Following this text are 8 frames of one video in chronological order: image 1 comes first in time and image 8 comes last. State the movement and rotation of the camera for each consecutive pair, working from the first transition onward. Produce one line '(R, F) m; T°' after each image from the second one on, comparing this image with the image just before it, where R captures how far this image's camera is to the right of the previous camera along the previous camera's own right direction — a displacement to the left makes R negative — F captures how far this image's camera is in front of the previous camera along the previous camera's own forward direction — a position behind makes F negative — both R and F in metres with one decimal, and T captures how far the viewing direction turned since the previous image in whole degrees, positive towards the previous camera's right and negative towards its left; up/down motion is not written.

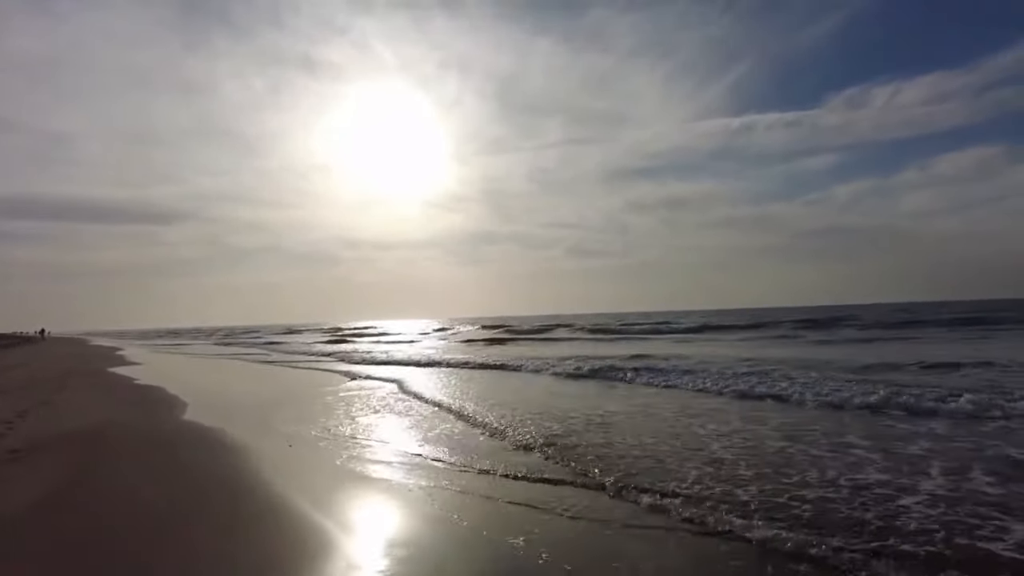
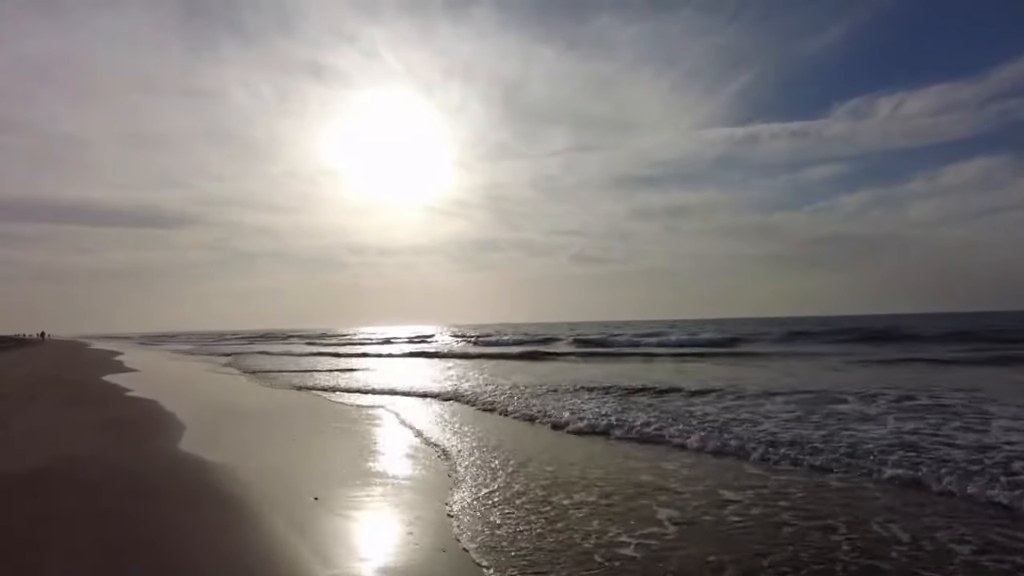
(-0.1, +0.3) m; 0°
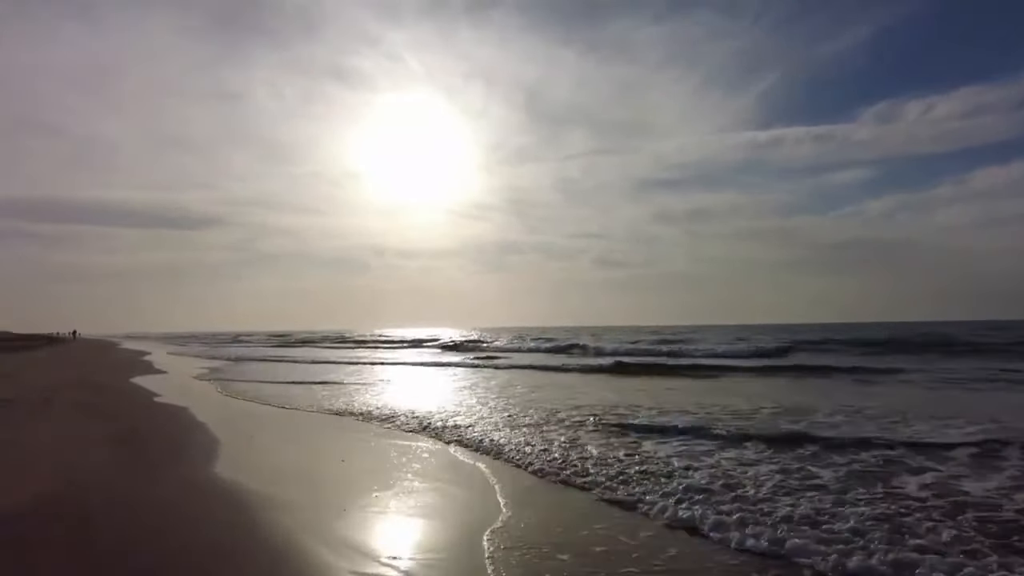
(-0.1, +0.3) m; -2°
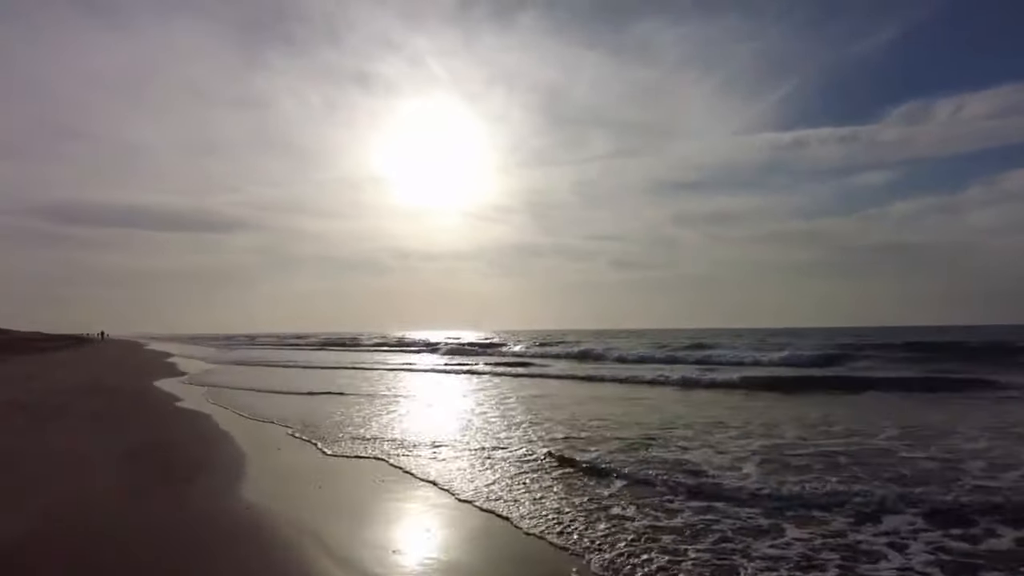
(-0.3, +0.7) m; -2°
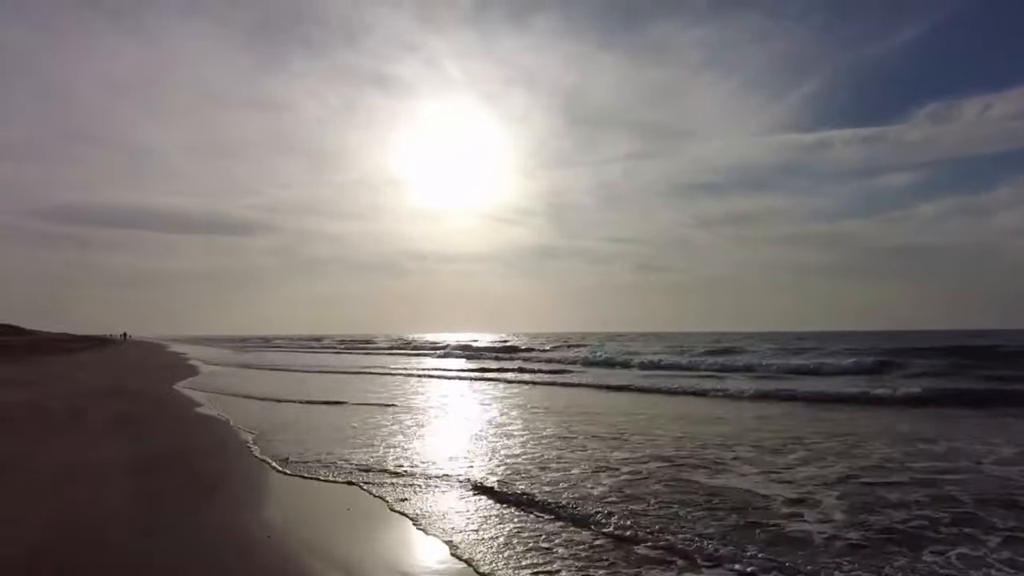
(-0.1, +0.5) m; -2°
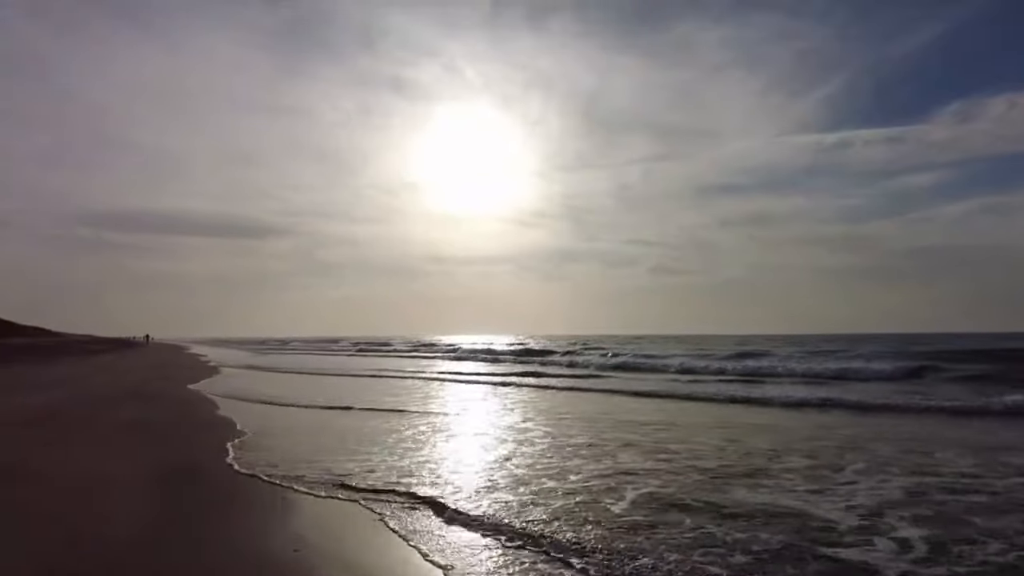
(-0.1, +0.4) m; -2°
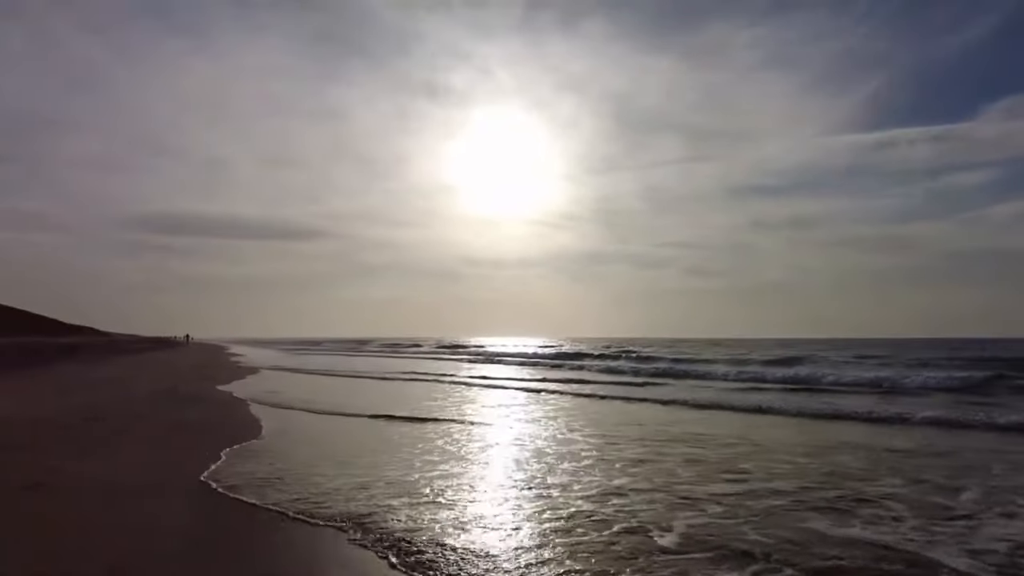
(-0.1, +0.6) m; -3°
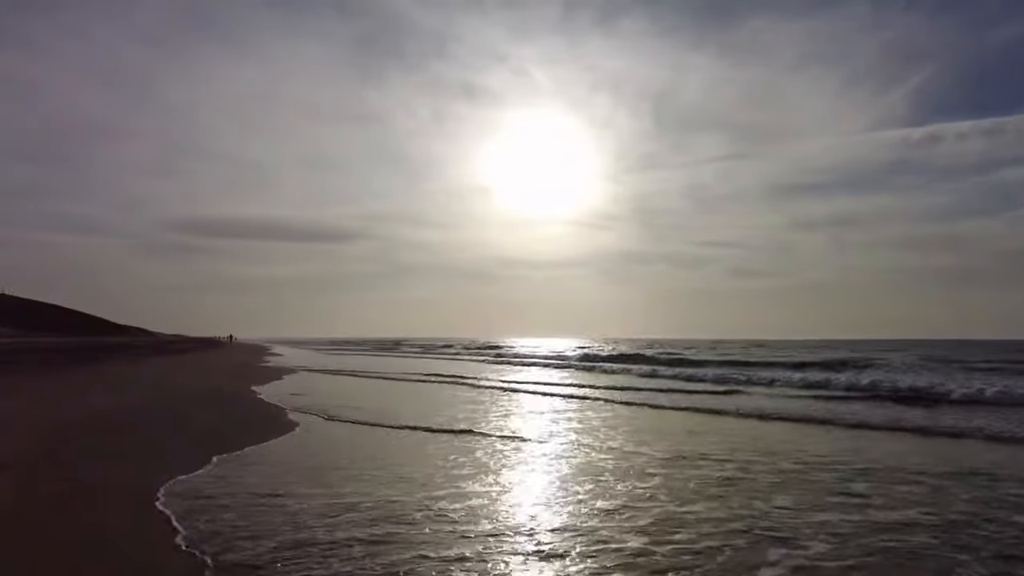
(-0.2, +1.0) m; -3°
